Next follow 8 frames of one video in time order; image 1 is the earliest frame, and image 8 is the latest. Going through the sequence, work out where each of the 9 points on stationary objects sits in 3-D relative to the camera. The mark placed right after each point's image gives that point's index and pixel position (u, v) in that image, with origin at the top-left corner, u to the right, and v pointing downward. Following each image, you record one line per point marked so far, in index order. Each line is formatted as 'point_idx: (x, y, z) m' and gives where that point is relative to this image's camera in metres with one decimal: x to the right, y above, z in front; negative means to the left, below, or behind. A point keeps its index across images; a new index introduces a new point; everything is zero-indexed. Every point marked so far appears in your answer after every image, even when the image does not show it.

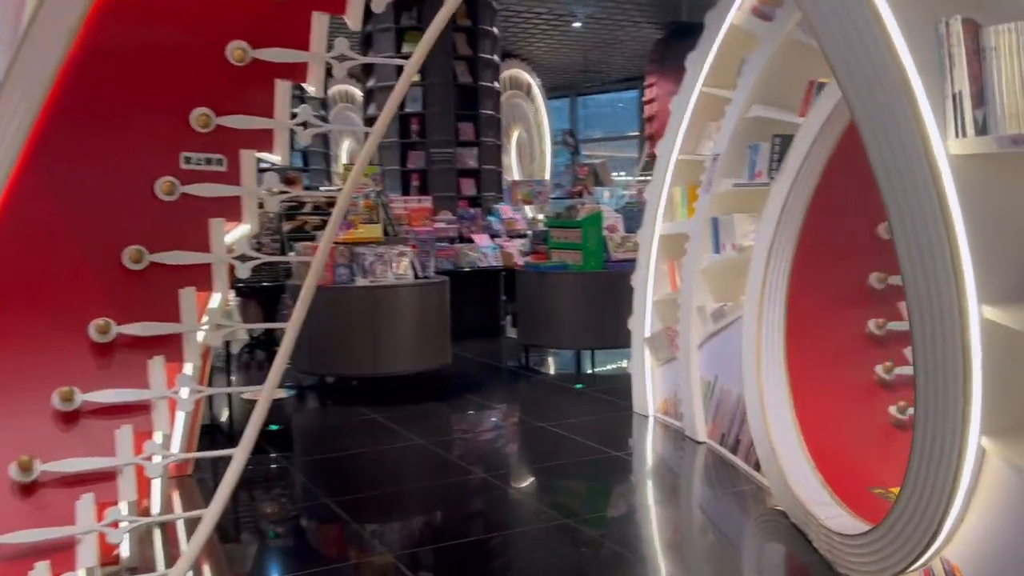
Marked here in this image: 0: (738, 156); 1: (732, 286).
0: (+1.0, +0.6, +4.0) m
1: (+1.0, 0.0, +4.0) m
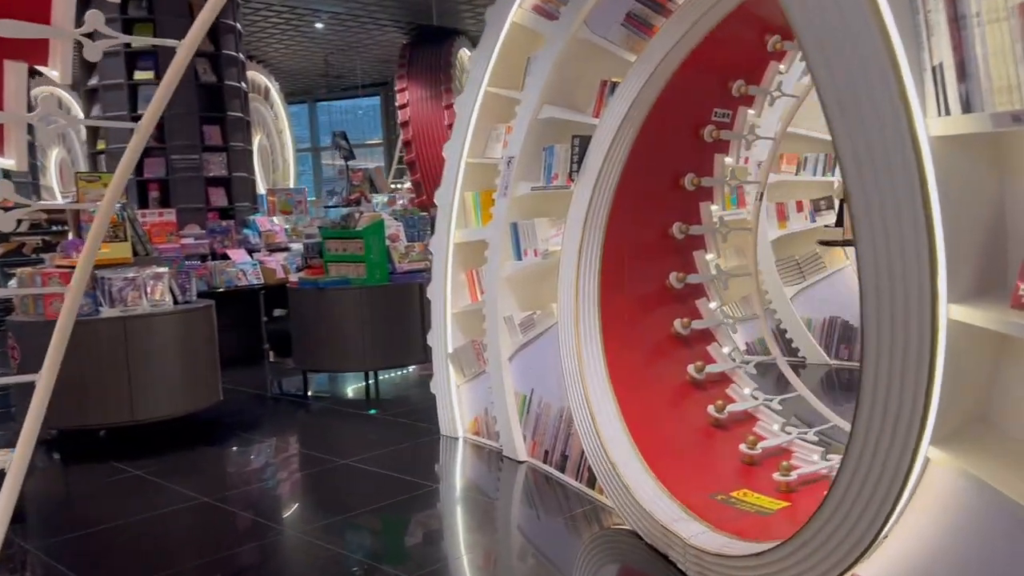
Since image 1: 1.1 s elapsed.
0: (+0.1, +0.5, +3.8) m
1: (+0.1, 0.0, +3.8) m
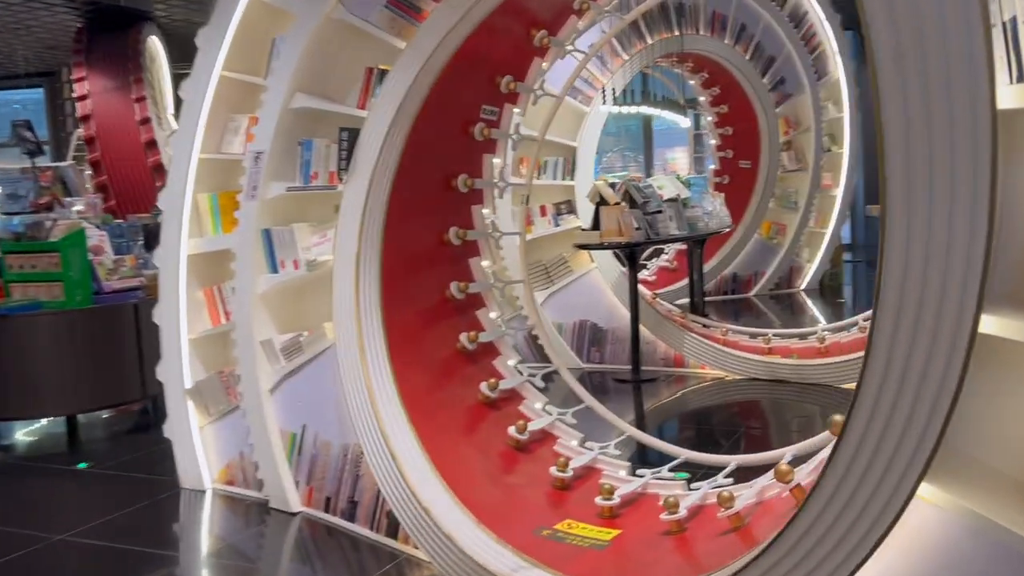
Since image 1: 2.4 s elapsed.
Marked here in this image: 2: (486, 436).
0: (-0.8, +0.5, +3.3) m
1: (-0.8, -0.1, +3.3) m
2: (-0.1, -0.5, +2.9) m
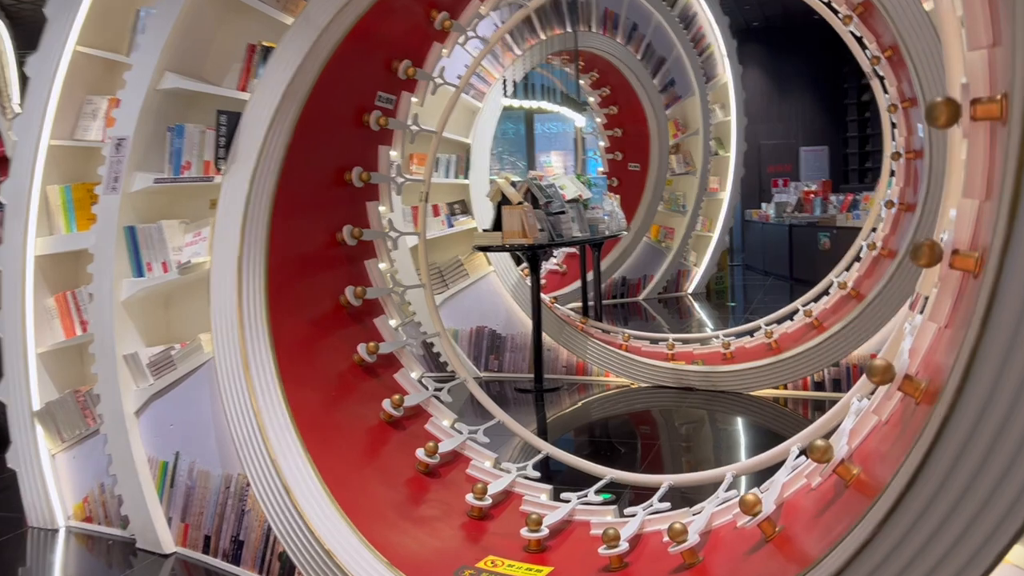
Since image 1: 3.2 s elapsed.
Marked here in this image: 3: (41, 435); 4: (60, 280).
0: (-1.1, +0.5, +2.8) m
1: (-1.1, -0.1, +2.9) m
2: (-0.4, -0.5, +2.6) m
3: (-1.5, -0.5, +2.8) m
4: (-1.5, 0.0, +3.1) m
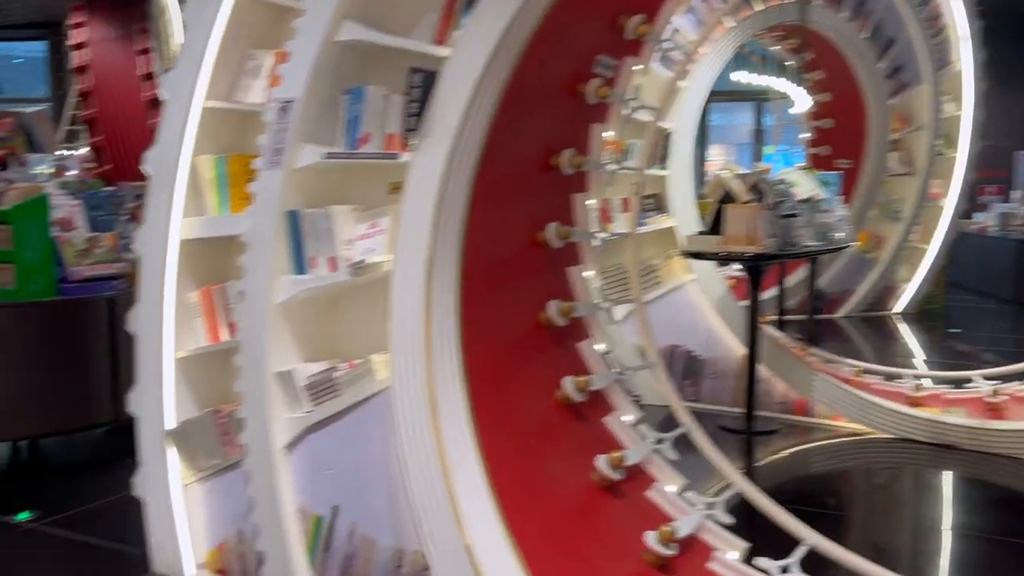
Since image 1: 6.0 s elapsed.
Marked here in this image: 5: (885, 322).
0: (-0.5, +0.5, +2.3) m
1: (-0.5, -0.1, +2.3) m
2: (+0.2, -0.6, +1.9) m
3: (-0.9, -0.5, +2.3) m
4: (-0.9, 0.0, +2.6) m
5: (+2.6, -0.2, +6.2) m
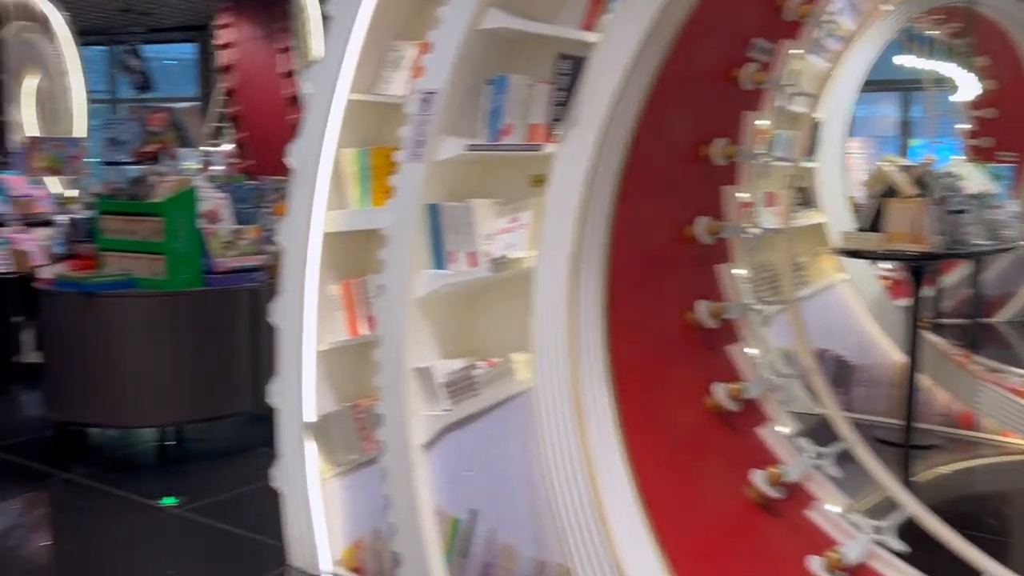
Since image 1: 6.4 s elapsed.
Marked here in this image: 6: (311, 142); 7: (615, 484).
0: (-0.1, +0.5, +2.2) m
1: (-0.1, -0.1, +2.3) m
2: (+0.5, -0.6, +1.8) m
3: (-0.5, -0.4, +2.3) m
4: (-0.5, +0.1, +2.6) m
5: (+3.5, -0.3, +5.7) m
6: (-0.5, +0.4, +2.4) m
7: (+0.2, -0.3, +1.7) m
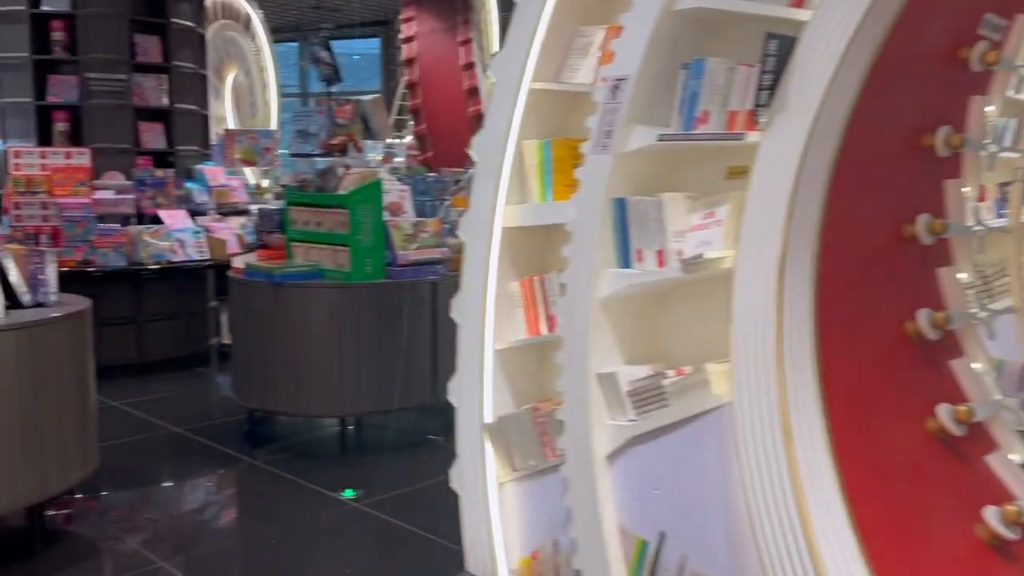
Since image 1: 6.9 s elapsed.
0: (+0.3, +0.5, +2.1) m
1: (+0.3, -0.1, +2.1) m
2: (+0.8, -0.6, +1.5) m
3: (-0.1, -0.4, +2.2) m
4: (0.0, +0.1, +2.5) m
5: (+4.5, -0.3, +4.9) m
6: (0.0, +0.4, +2.3) m
7: (+0.5, -0.3, +1.5) m
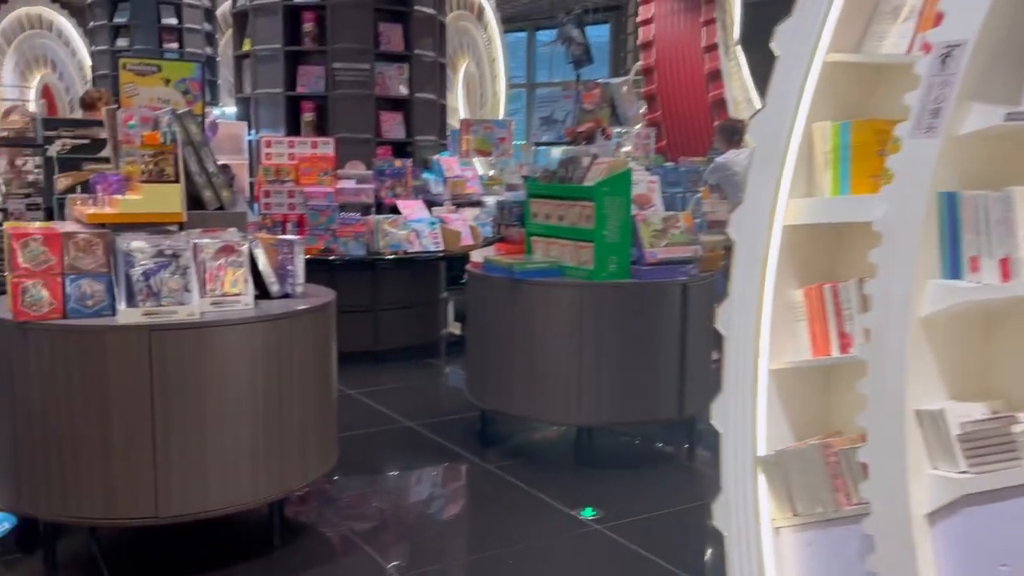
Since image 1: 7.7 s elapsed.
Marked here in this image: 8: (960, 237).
0: (+0.9, +0.4, +1.6) m
1: (+0.9, -0.1, +1.7) m
2: (+1.2, -0.6, +1.0) m
3: (+0.5, -0.5, +1.9) m
4: (+0.7, +0.1, +2.1) m
5: (+5.6, -0.5, +3.4) m
6: (+0.6, +0.4, +2.0) m
7: (+0.9, -0.4, +1.1) m
8: (+0.8, +0.1, +1.6) m
